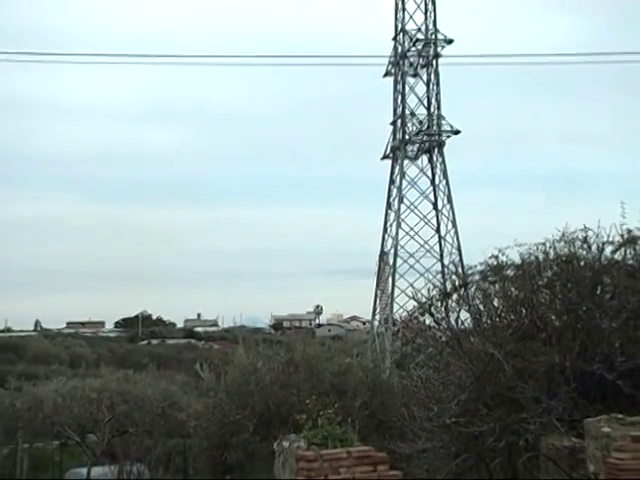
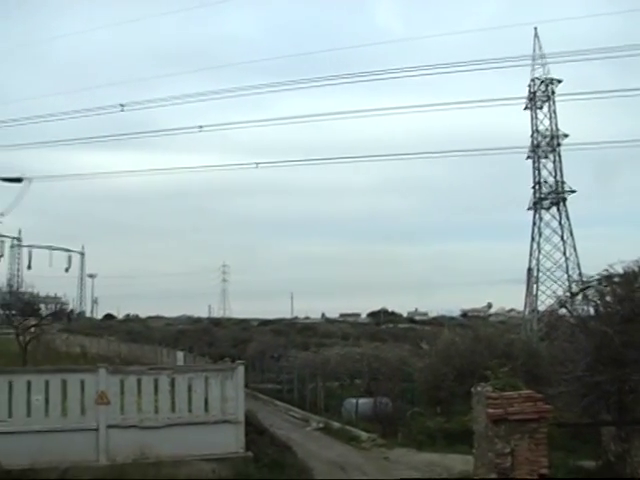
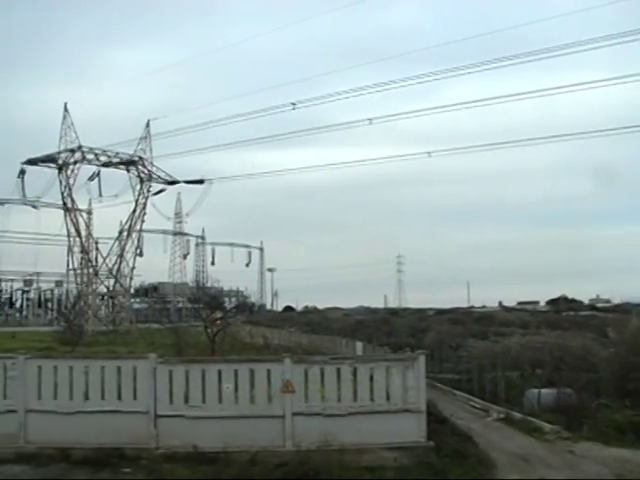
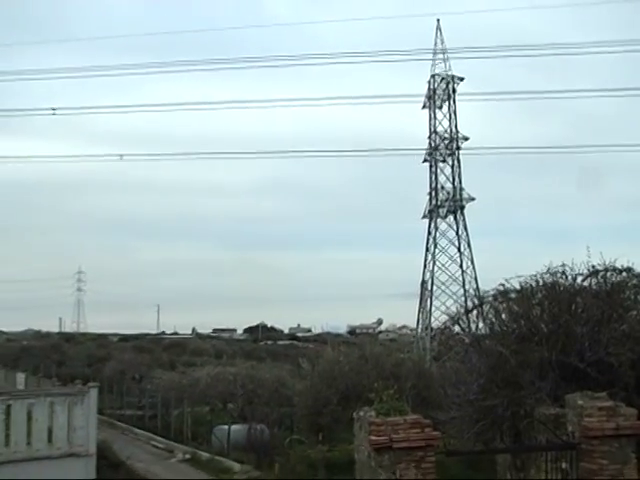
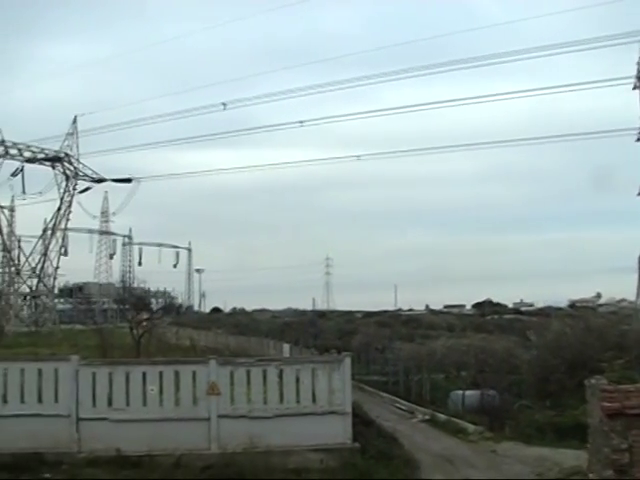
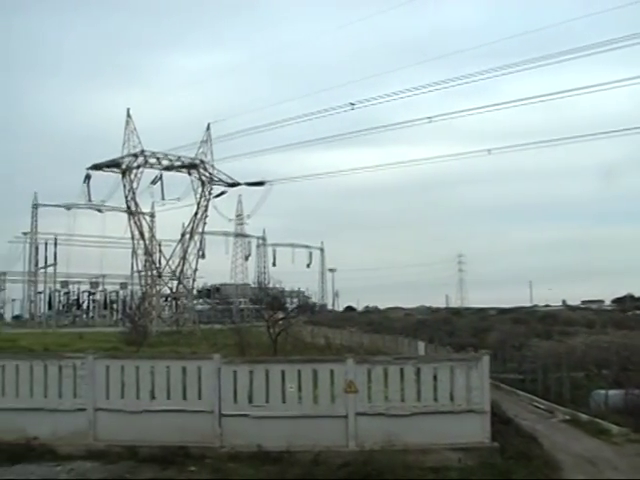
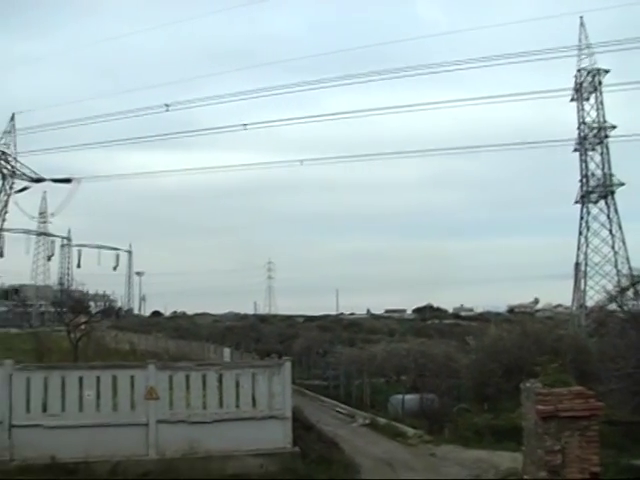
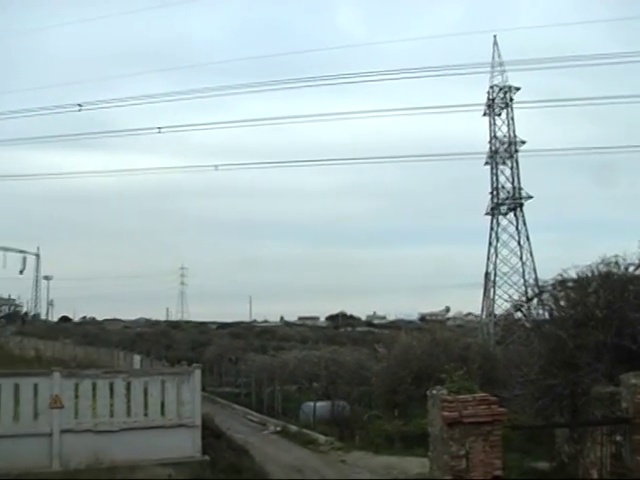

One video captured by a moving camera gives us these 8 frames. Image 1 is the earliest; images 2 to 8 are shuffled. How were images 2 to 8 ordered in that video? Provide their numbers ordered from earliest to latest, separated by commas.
4, 8, 2, 7, 5, 3, 6
